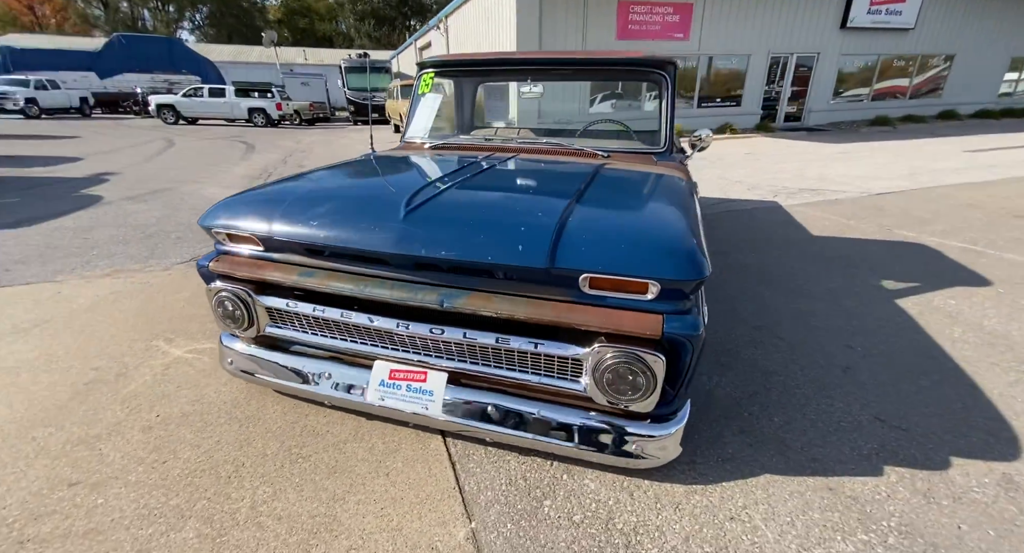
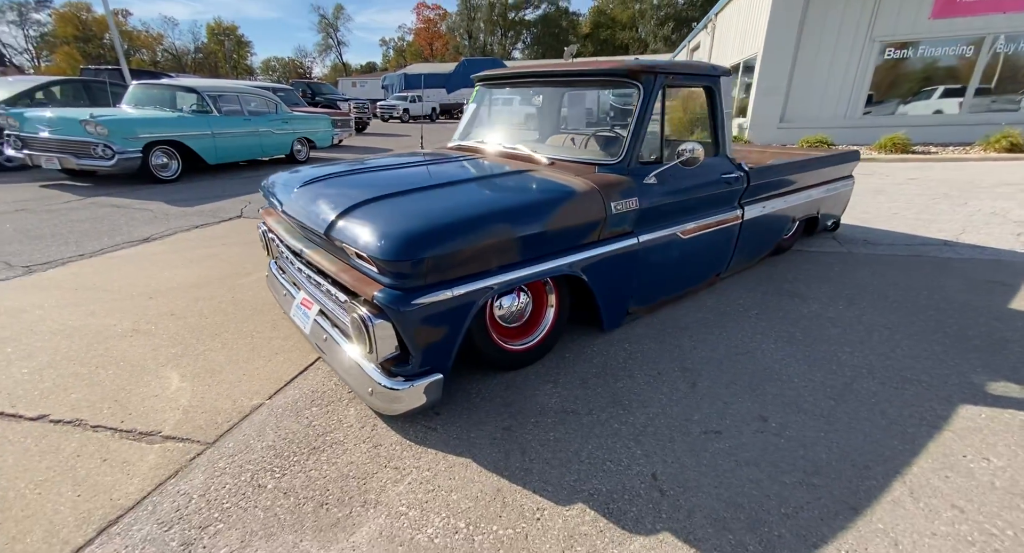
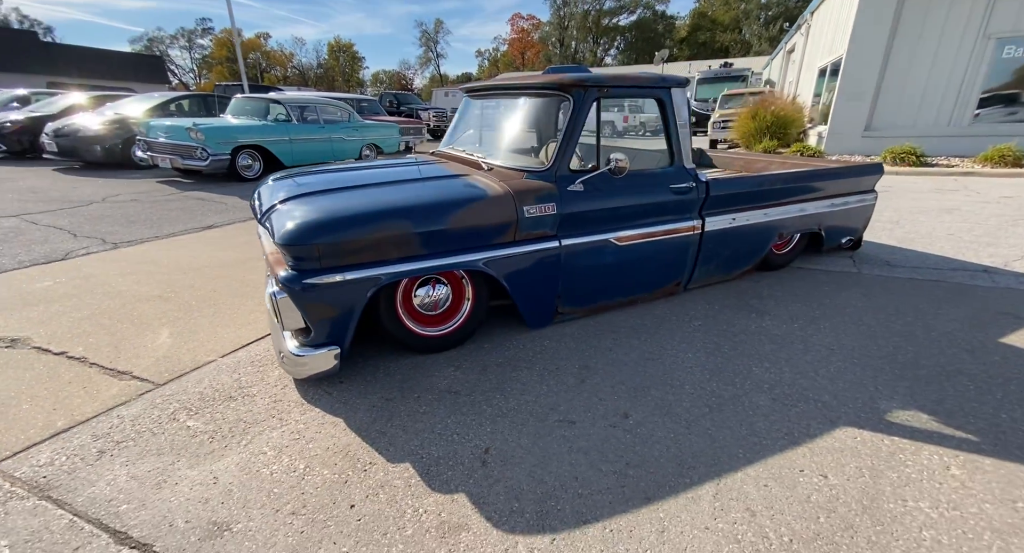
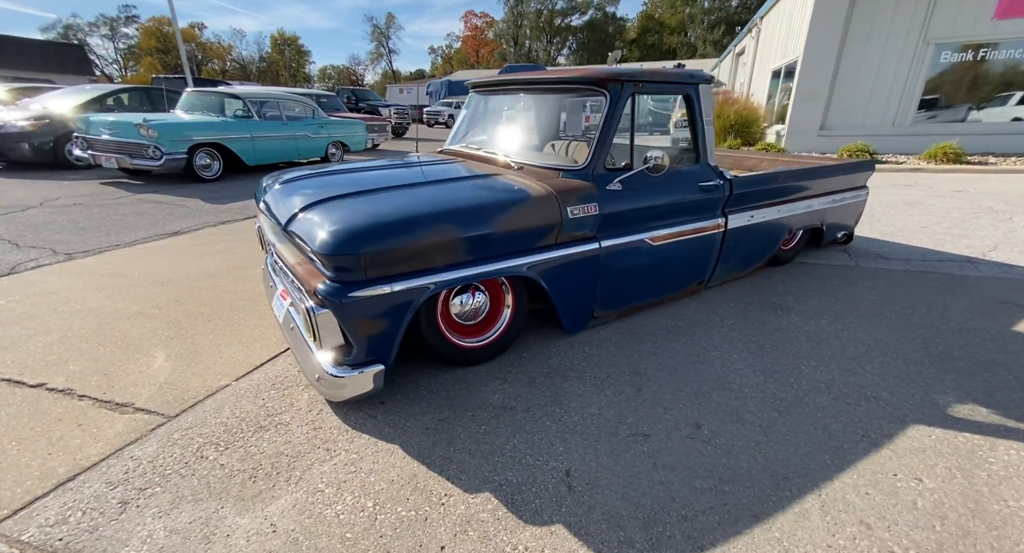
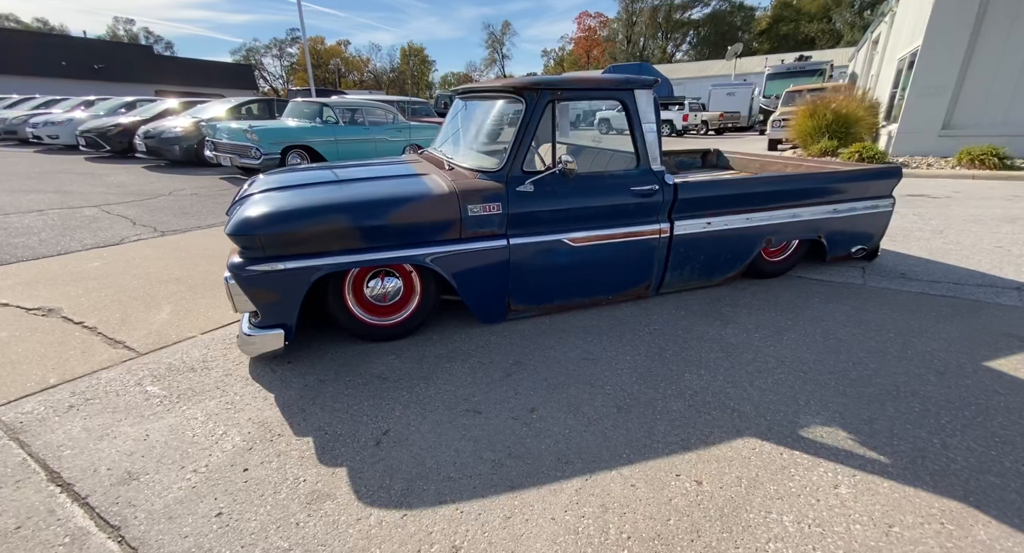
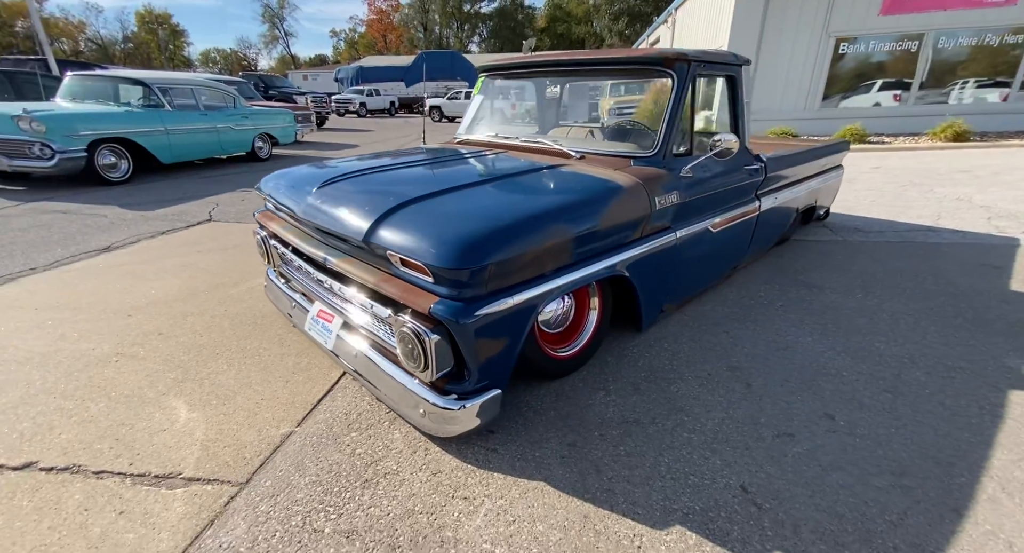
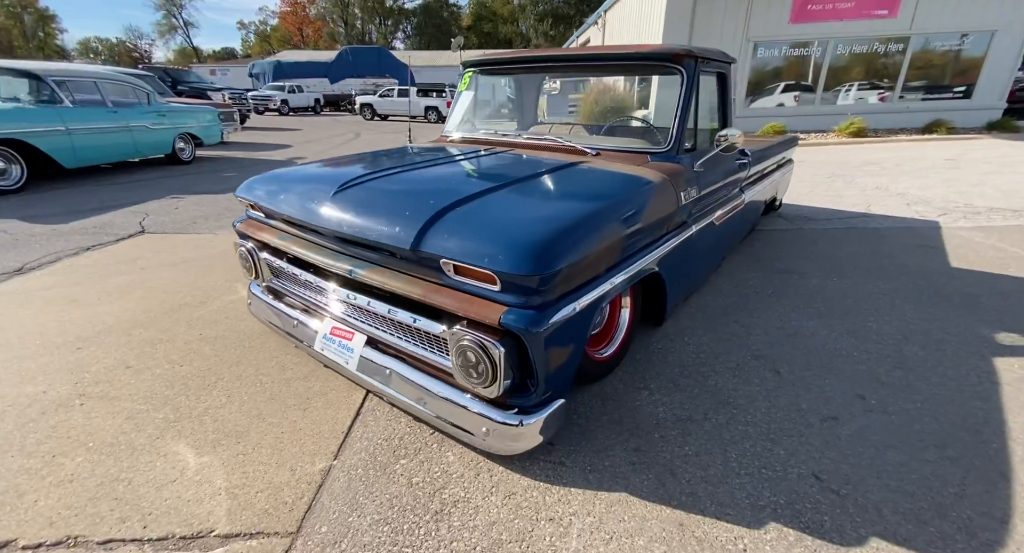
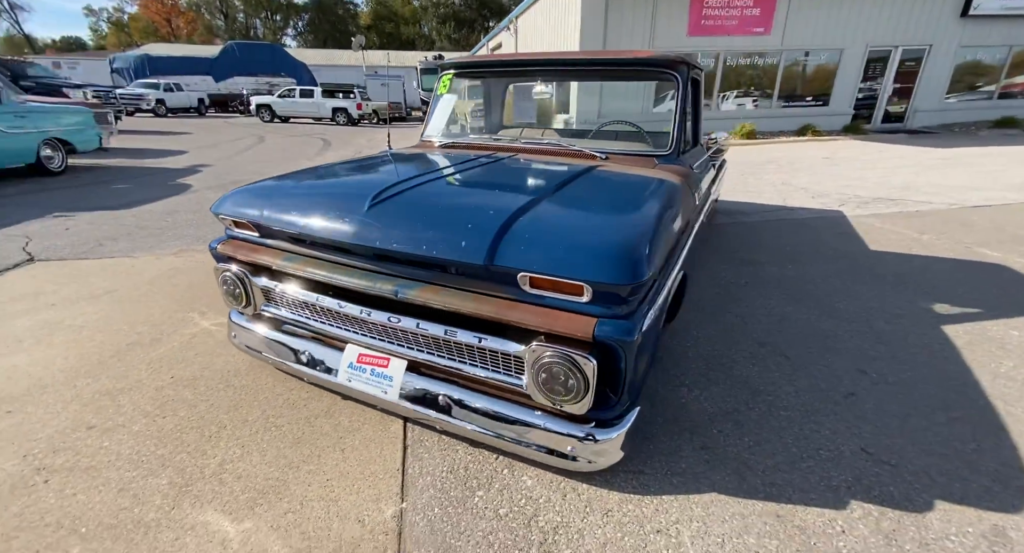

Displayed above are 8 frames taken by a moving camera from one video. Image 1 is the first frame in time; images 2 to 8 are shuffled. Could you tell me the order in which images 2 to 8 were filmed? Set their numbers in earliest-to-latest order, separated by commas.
8, 7, 6, 2, 4, 3, 5
